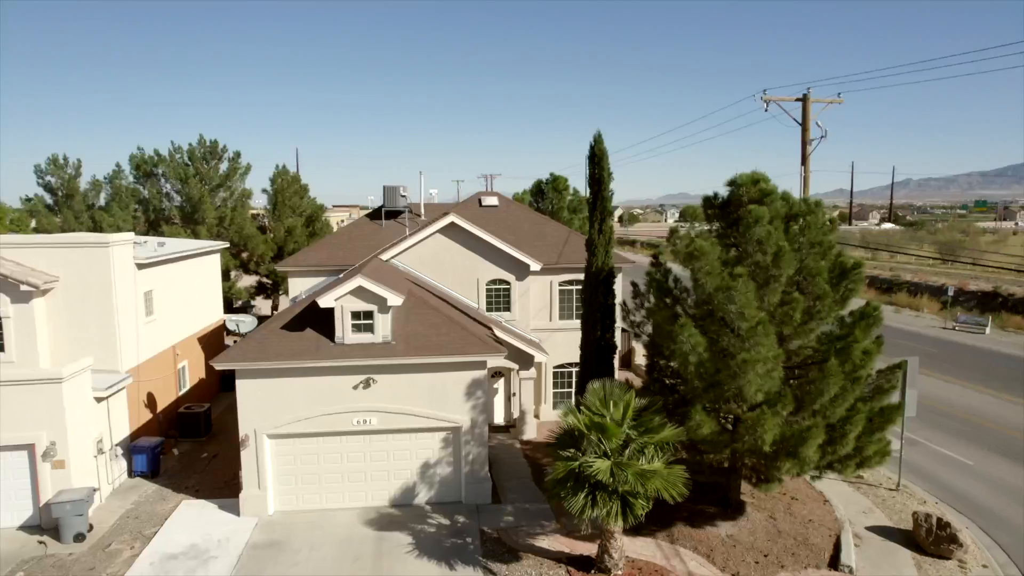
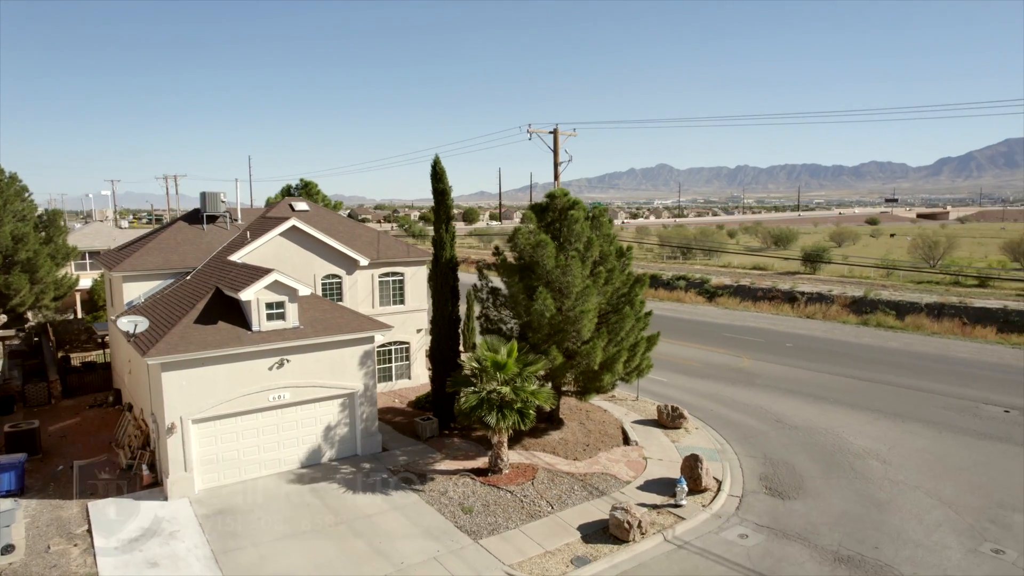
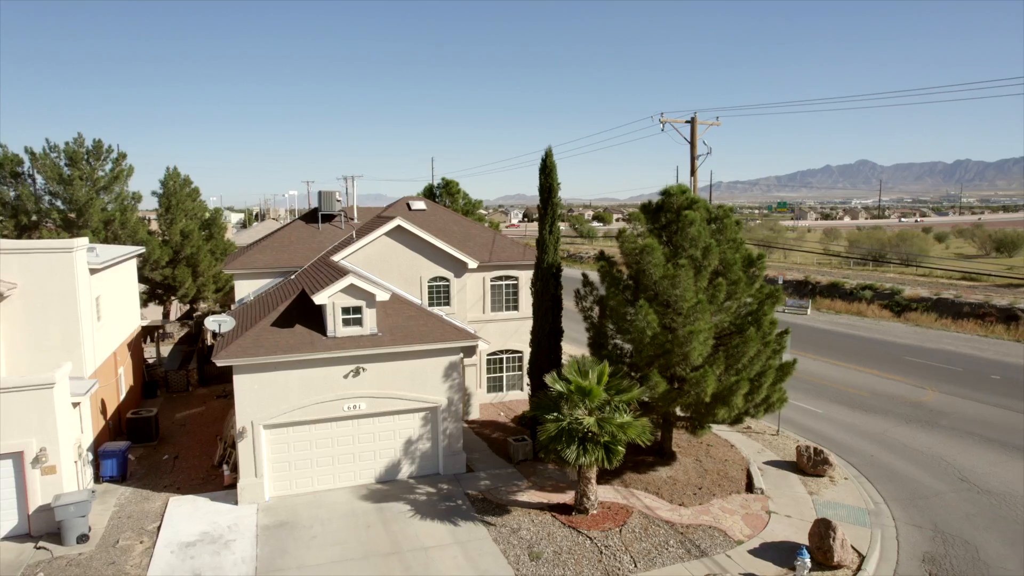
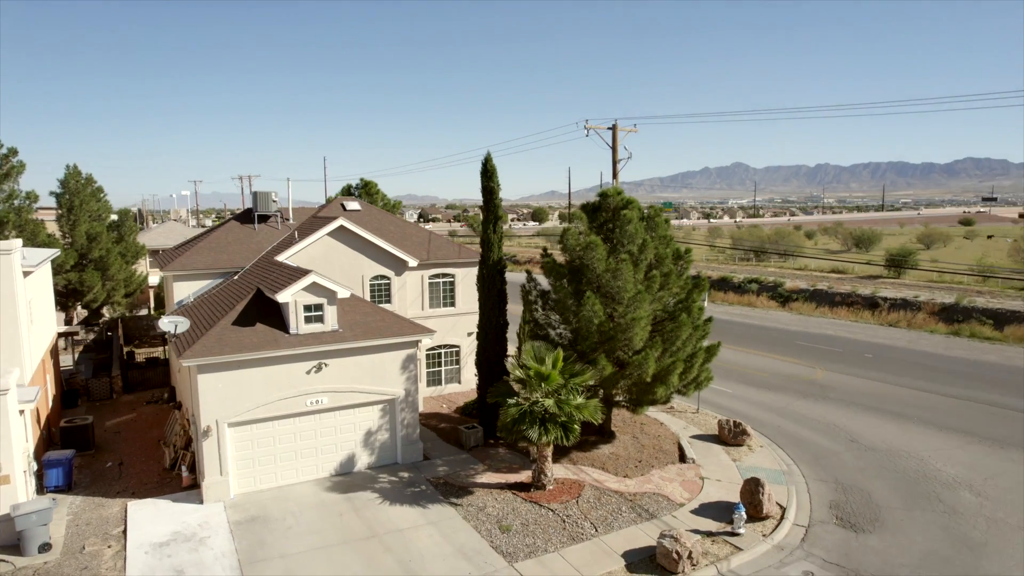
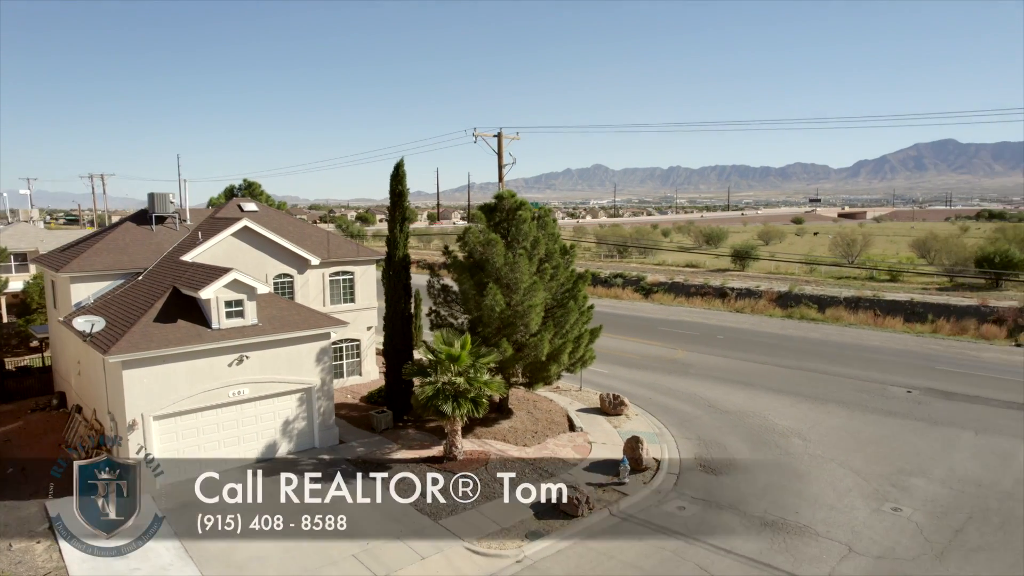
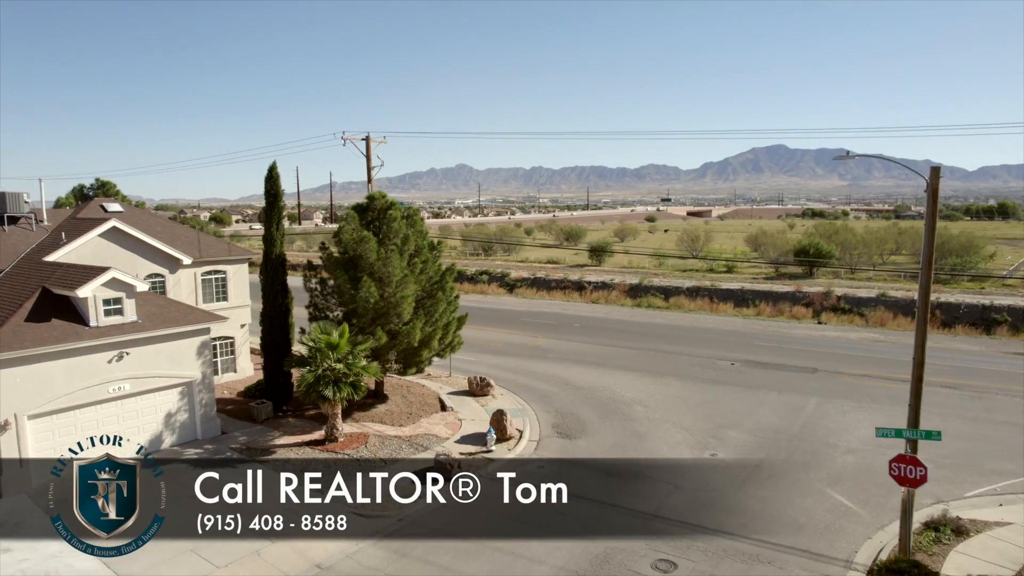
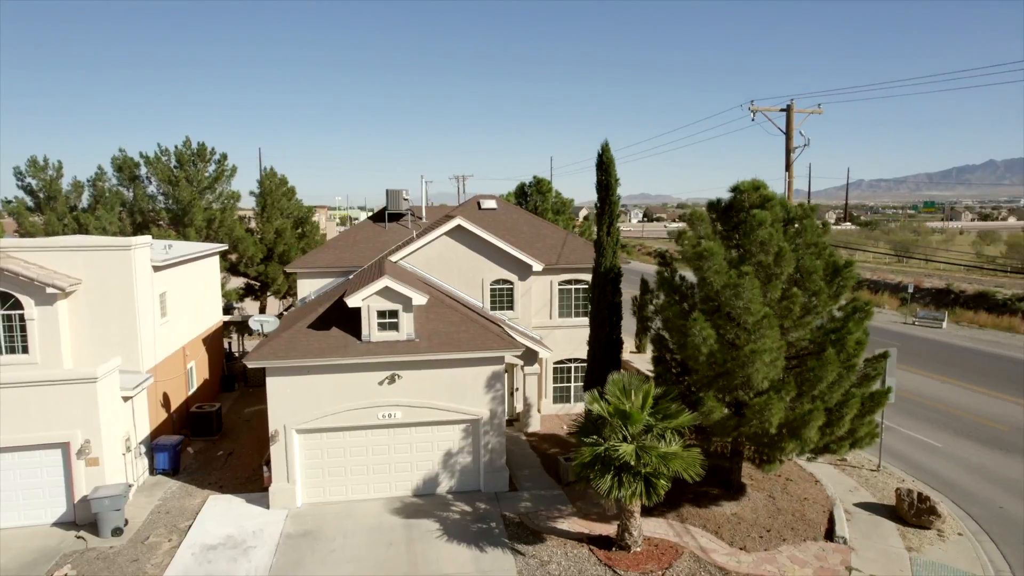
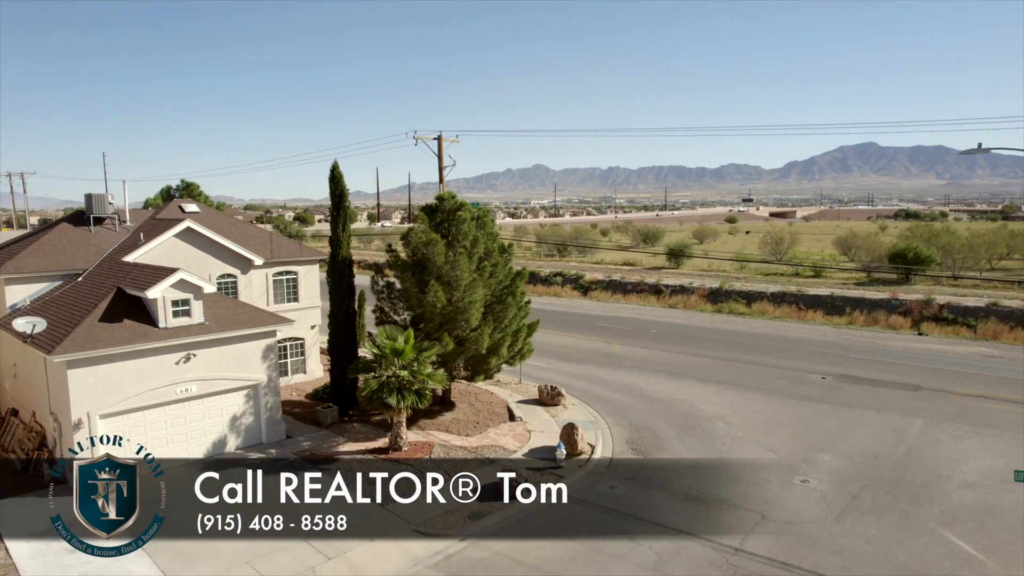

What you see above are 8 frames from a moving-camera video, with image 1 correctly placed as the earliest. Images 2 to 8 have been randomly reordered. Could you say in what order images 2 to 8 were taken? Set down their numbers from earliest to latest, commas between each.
7, 3, 4, 2, 5, 8, 6
